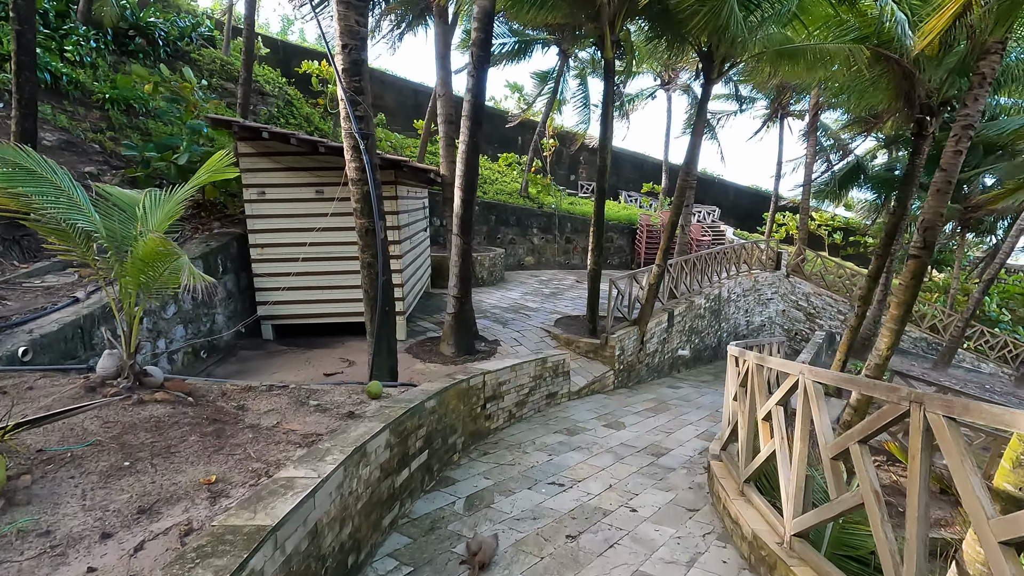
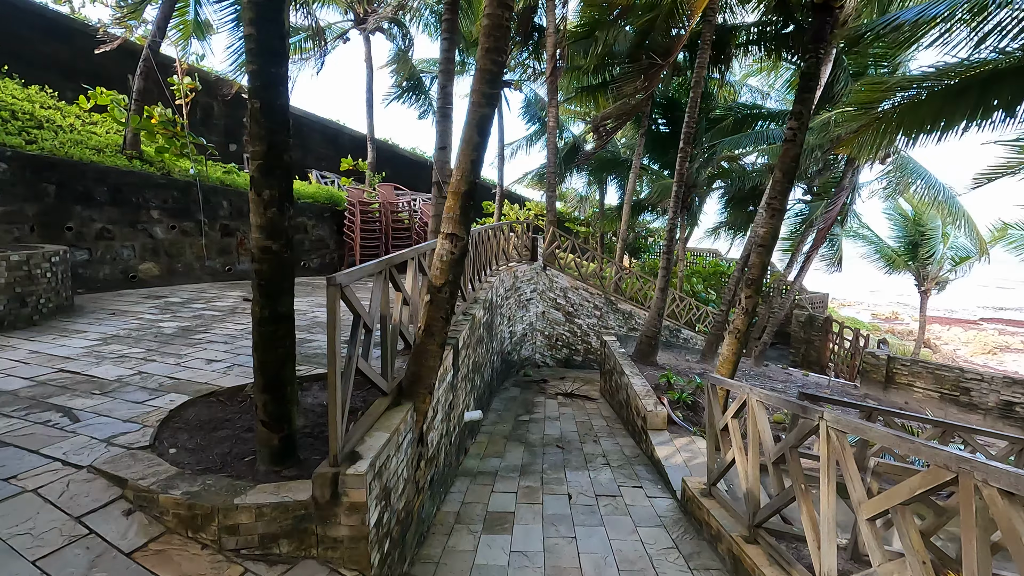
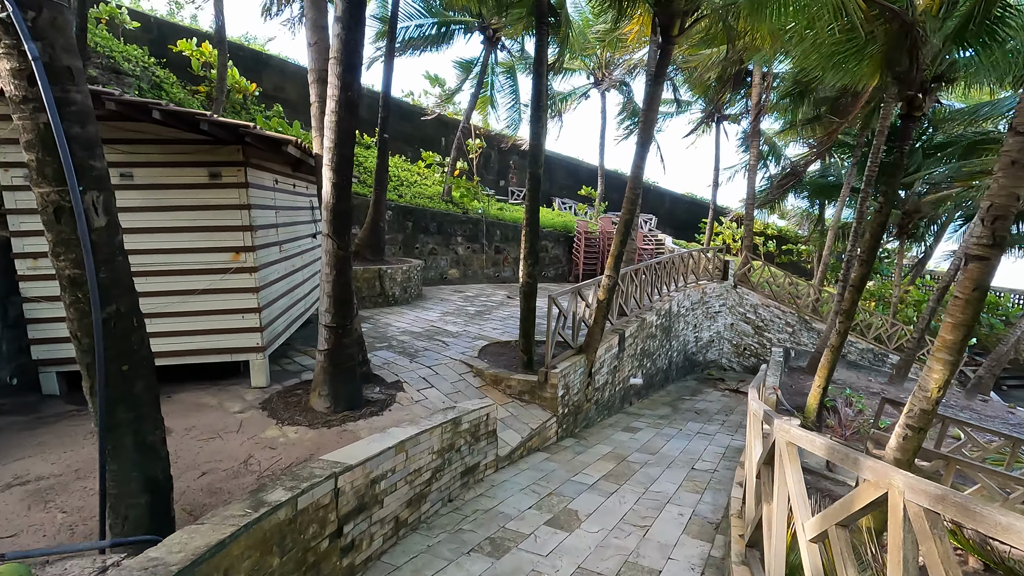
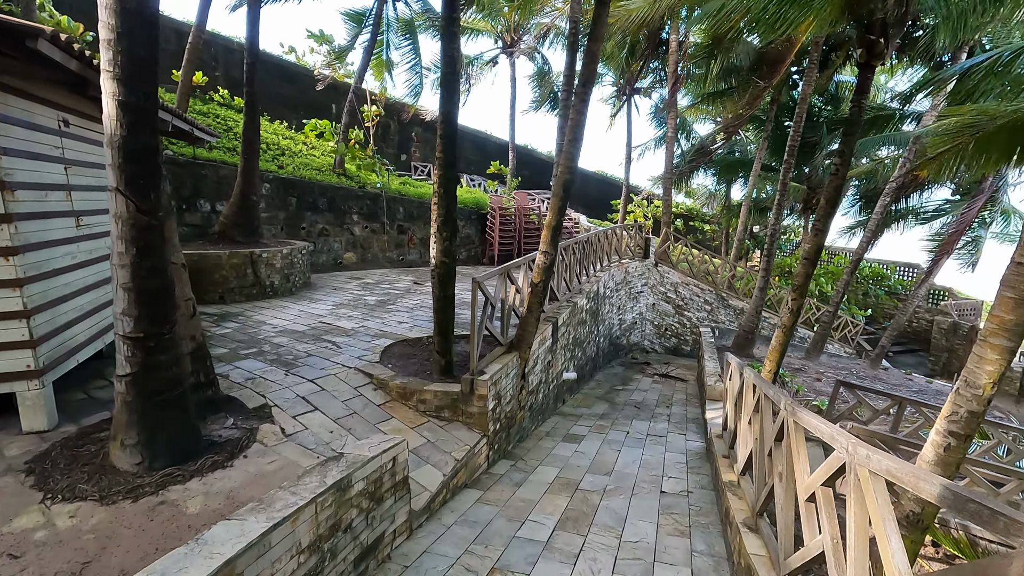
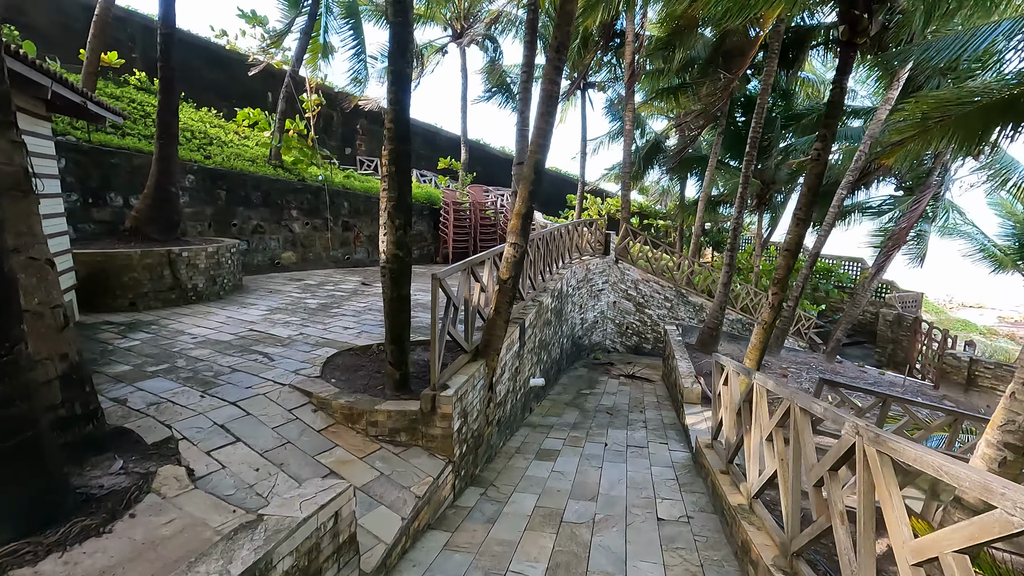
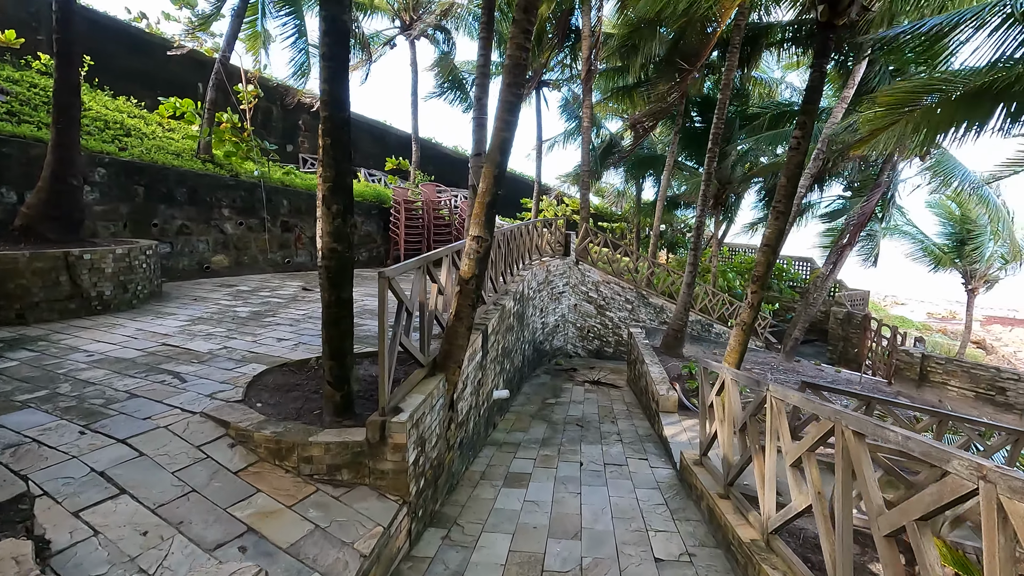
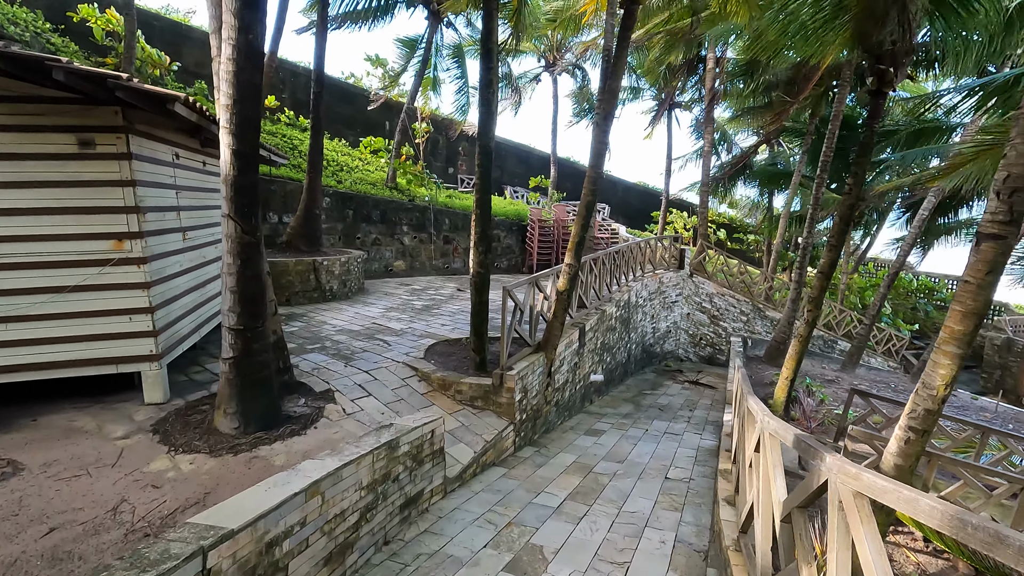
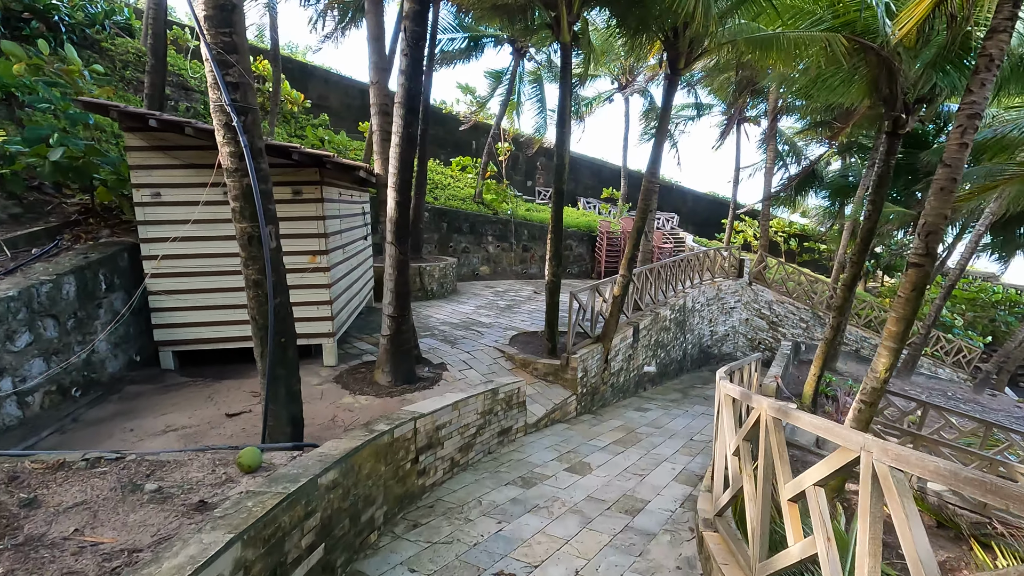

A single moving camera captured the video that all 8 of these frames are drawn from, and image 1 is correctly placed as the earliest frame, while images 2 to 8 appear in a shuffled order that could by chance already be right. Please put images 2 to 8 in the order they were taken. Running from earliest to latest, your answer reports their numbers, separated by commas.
8, 3, 7, 4, 5, 6, 2
